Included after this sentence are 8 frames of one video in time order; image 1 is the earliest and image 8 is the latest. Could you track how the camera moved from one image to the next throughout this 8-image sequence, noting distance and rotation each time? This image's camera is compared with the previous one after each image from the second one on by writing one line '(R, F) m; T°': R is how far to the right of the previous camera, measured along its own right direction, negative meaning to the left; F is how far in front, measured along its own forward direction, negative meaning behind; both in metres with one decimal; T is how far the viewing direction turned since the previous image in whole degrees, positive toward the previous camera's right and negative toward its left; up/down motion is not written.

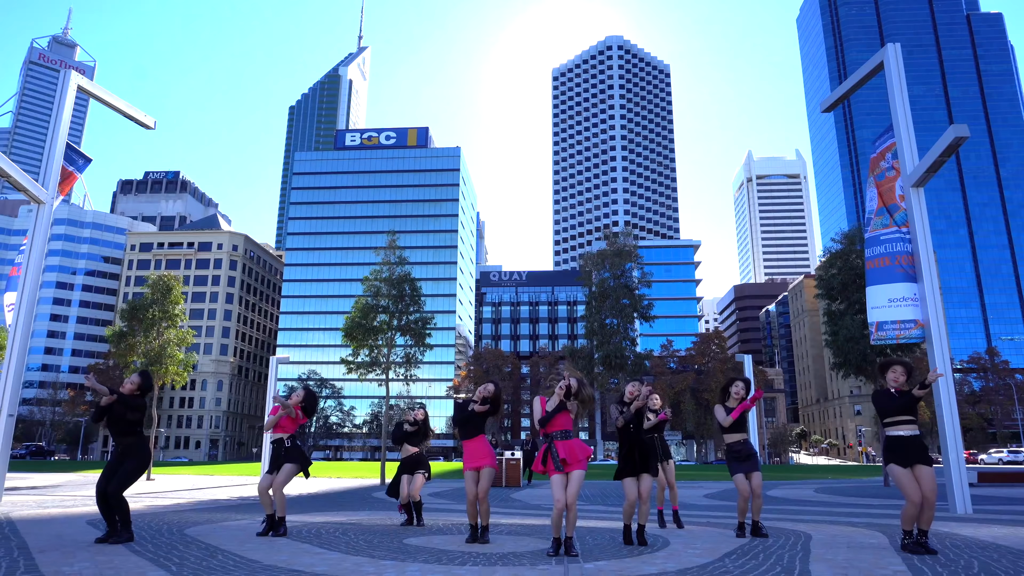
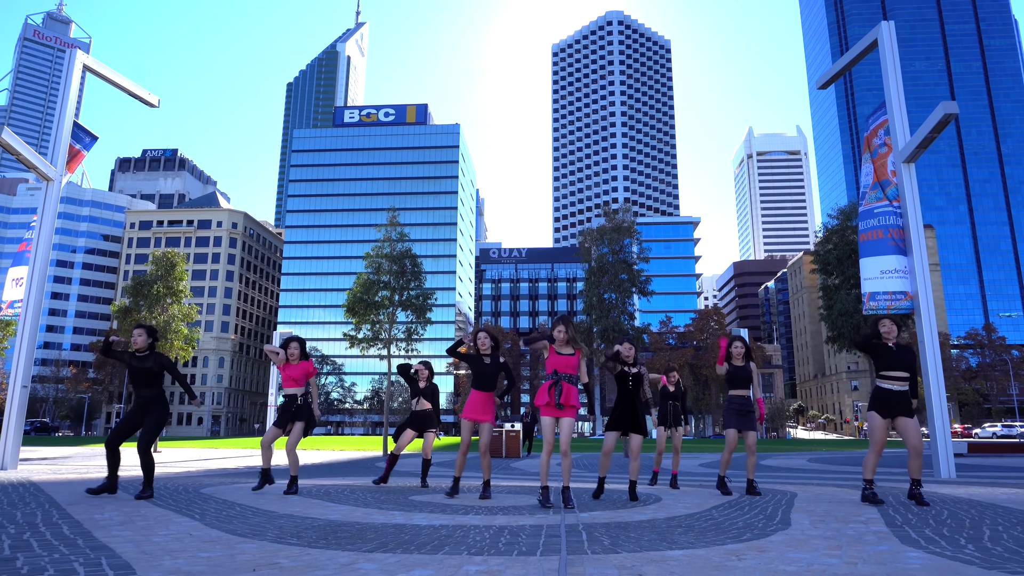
(0.0, -0.3) m; 0°
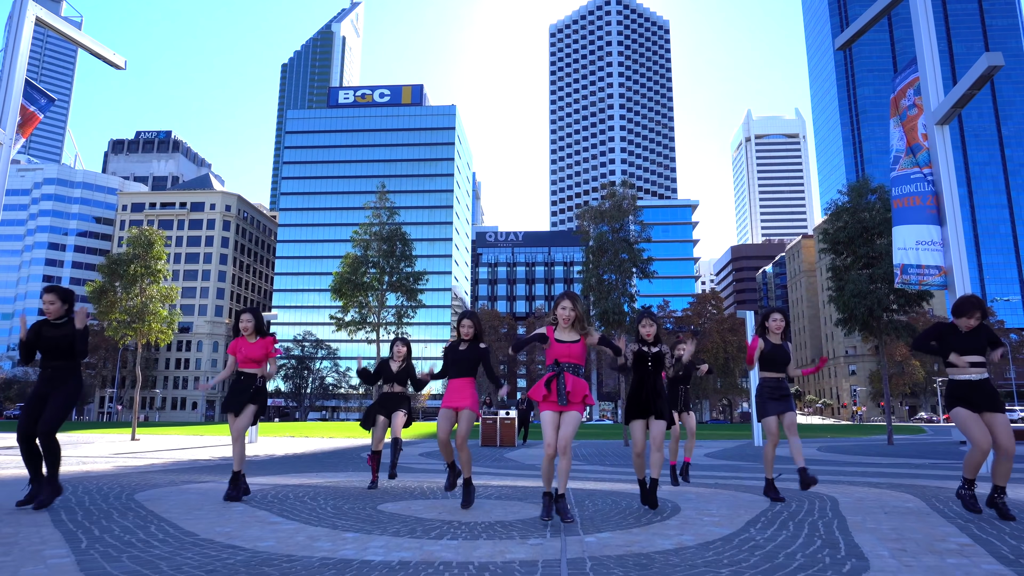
(+0.1, +1.4) m; 0°
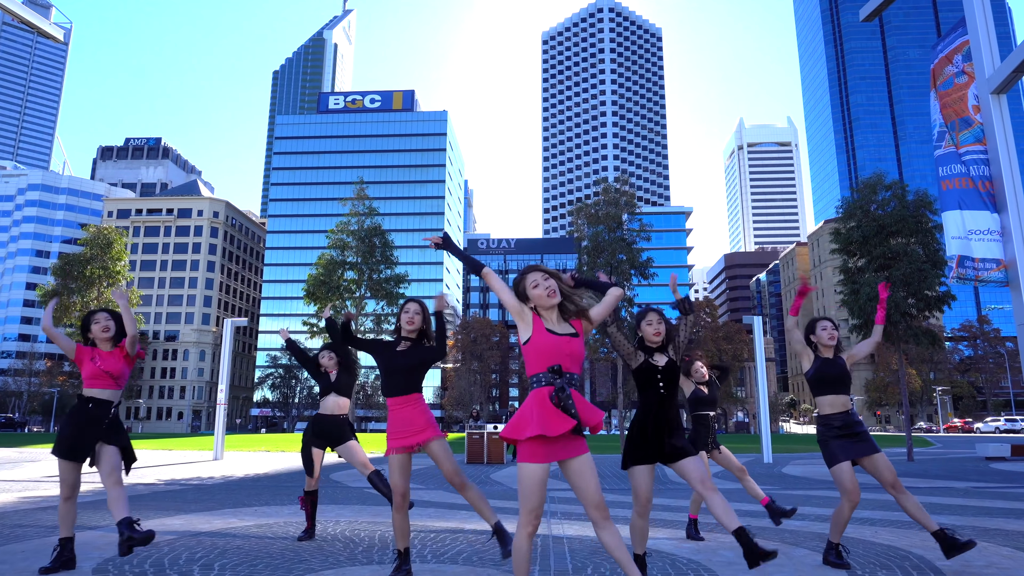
(+0.2, +2.1) m; +1°
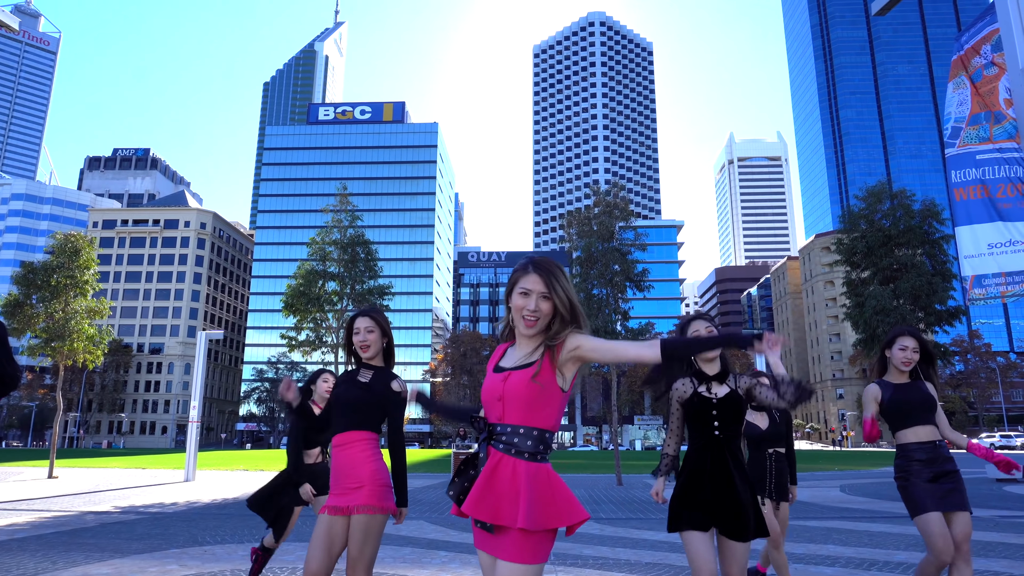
(0.0, +1.2) m; +1°
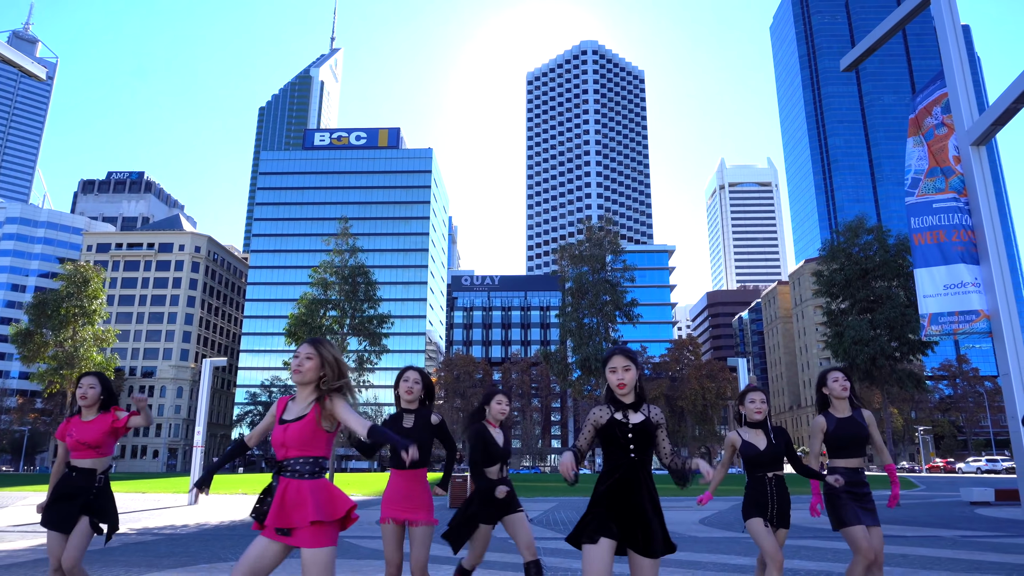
(-0.1, -1.1) m; +1°
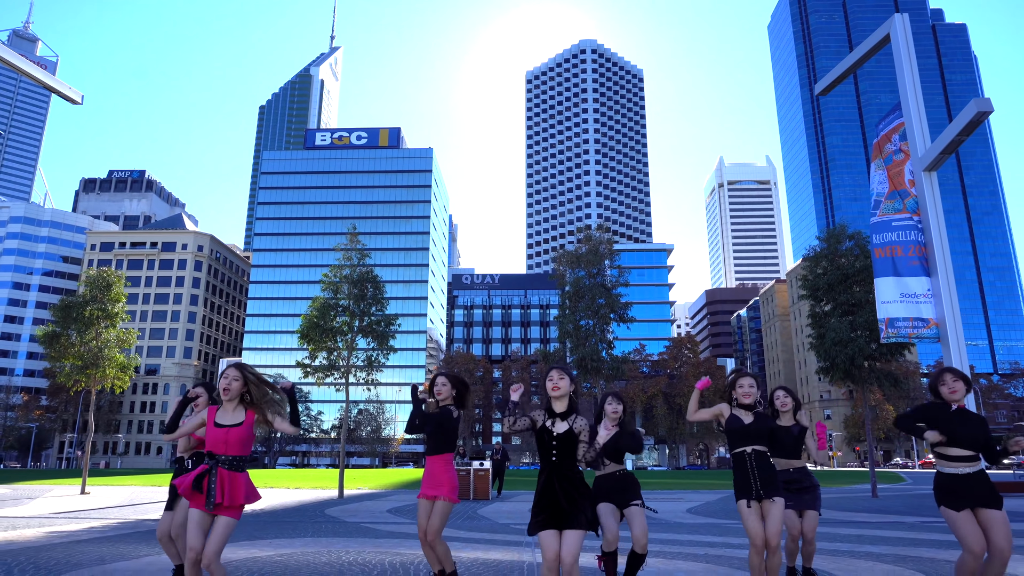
(0.0, -1.4) m; 0°
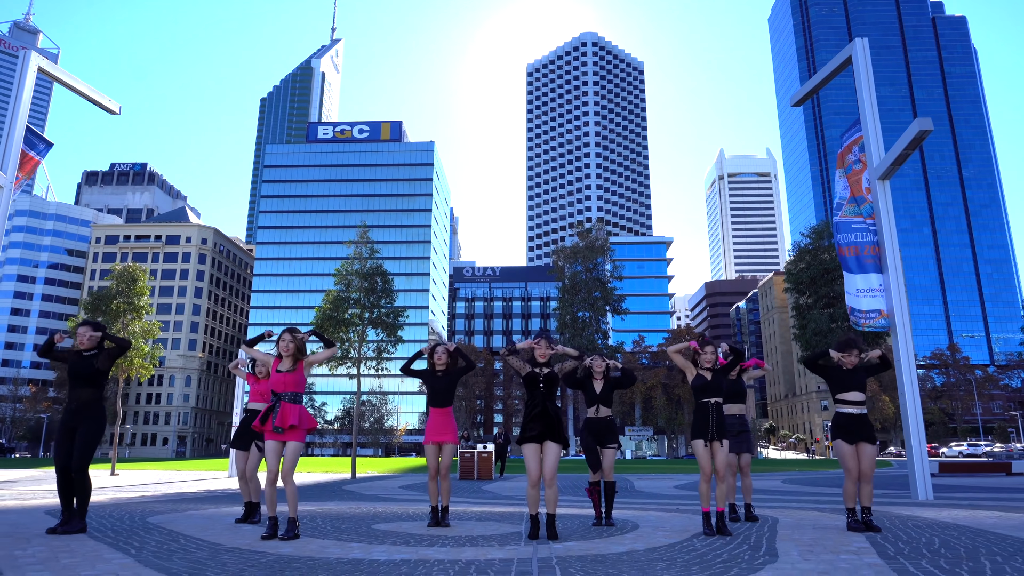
(0.0, -1.7) m; 0°
